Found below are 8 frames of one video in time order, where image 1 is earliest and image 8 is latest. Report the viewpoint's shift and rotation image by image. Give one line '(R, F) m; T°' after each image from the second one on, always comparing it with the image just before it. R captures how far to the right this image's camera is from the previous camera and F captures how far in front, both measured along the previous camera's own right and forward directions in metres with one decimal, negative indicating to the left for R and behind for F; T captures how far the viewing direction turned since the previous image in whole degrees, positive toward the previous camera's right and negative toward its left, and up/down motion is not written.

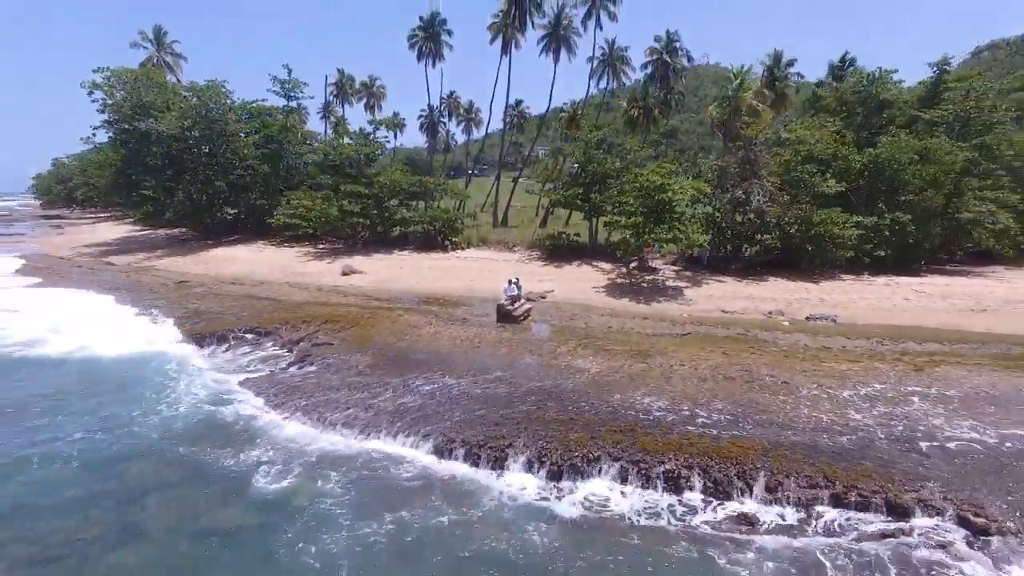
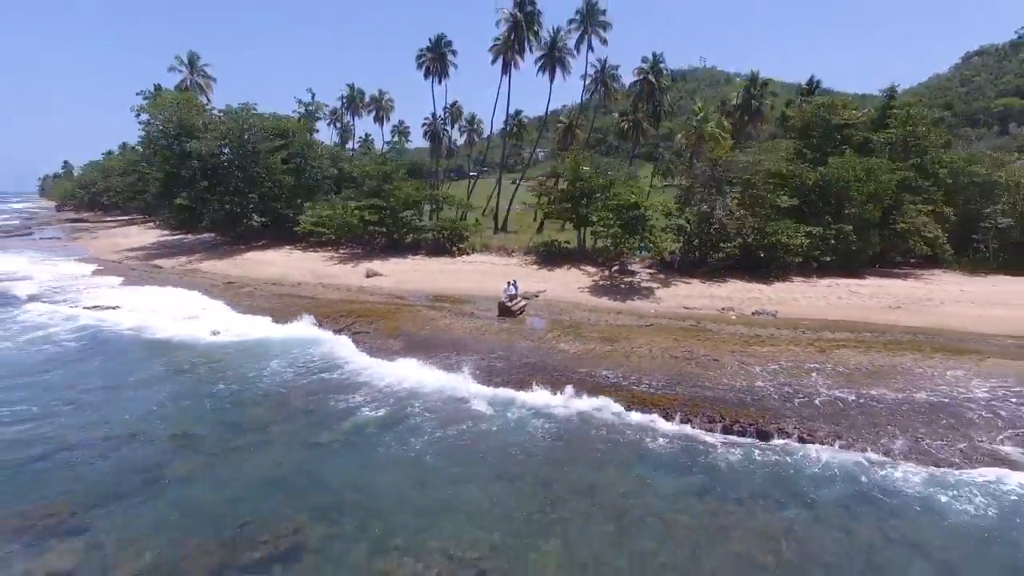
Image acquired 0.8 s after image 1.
(0.0, -3.7) m; 0°
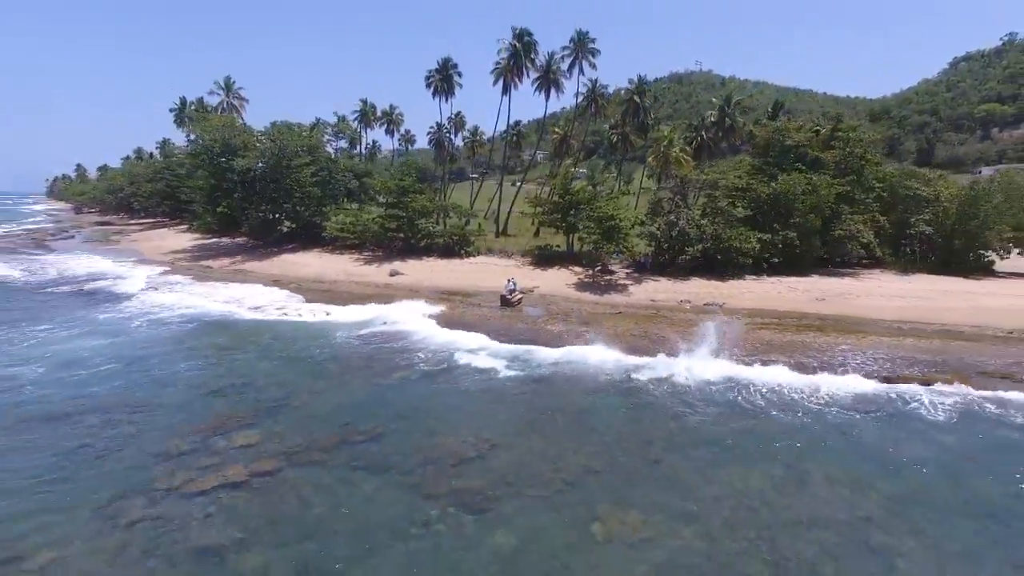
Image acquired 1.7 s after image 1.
(0.0, -5.1) m; 0°
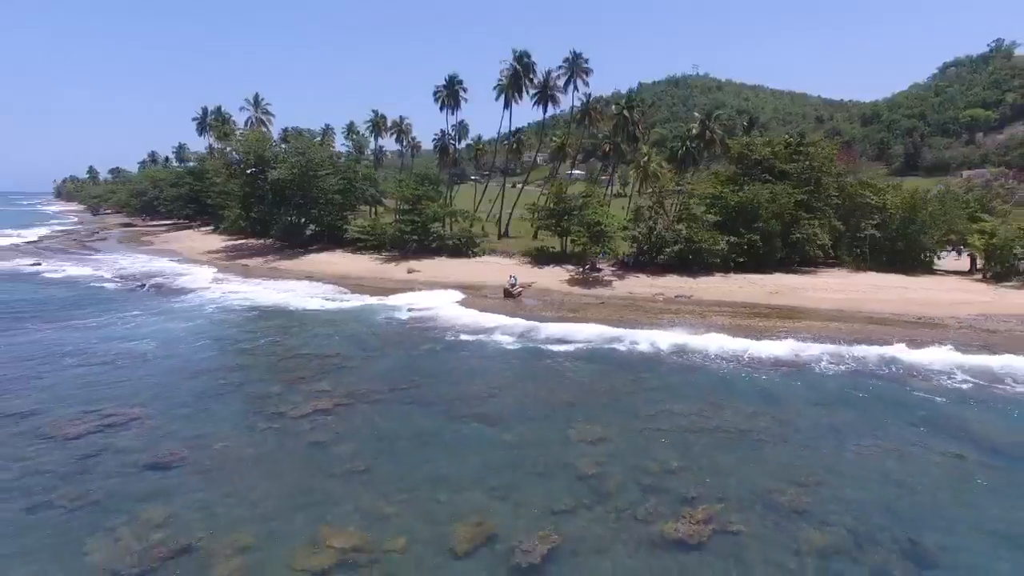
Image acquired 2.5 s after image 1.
(-0.1, -4.8) m; 0°
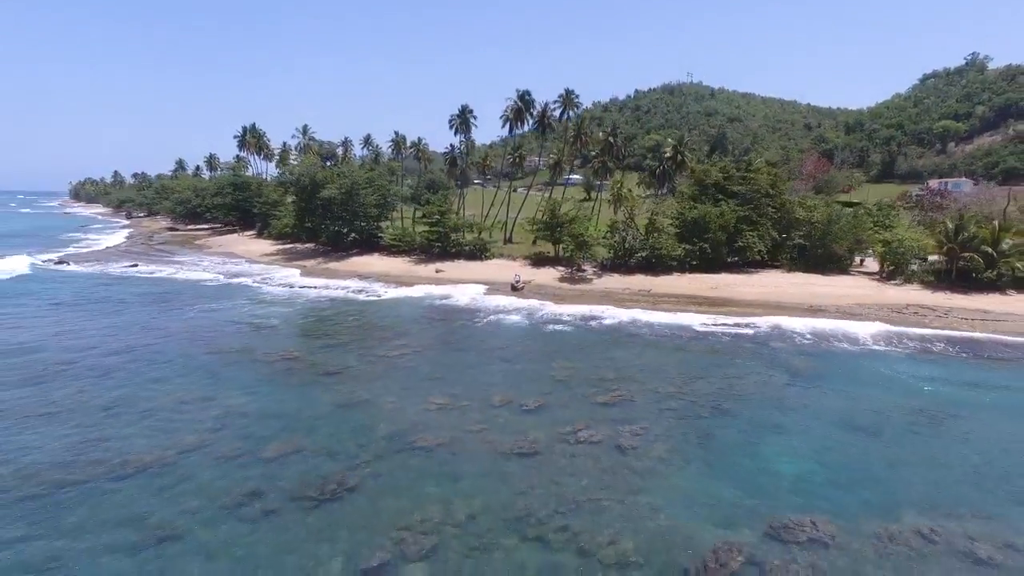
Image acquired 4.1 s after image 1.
(-0.3, -10.1) m; 0°
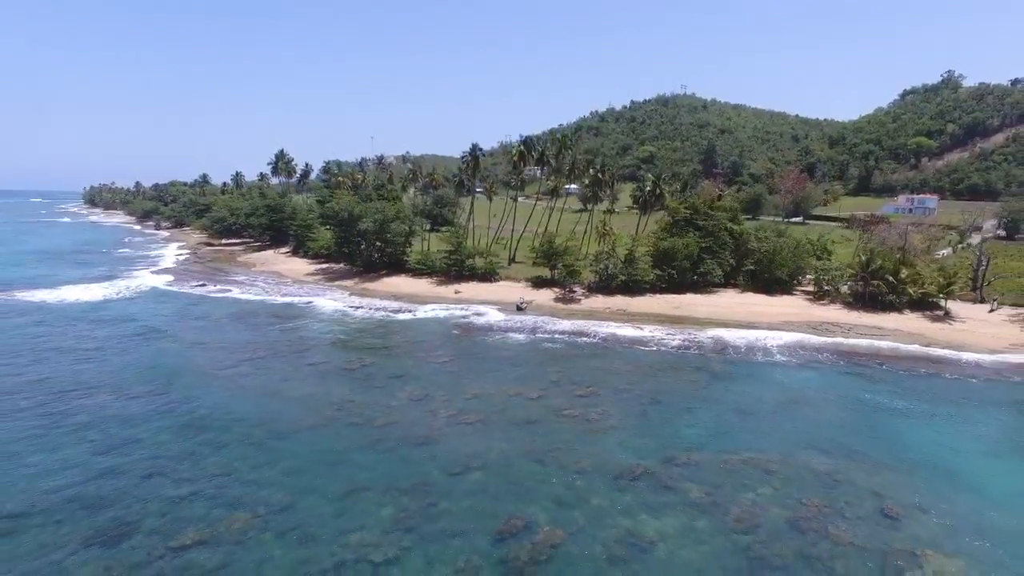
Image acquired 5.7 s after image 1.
(-0.4, -10.6) m; 0°
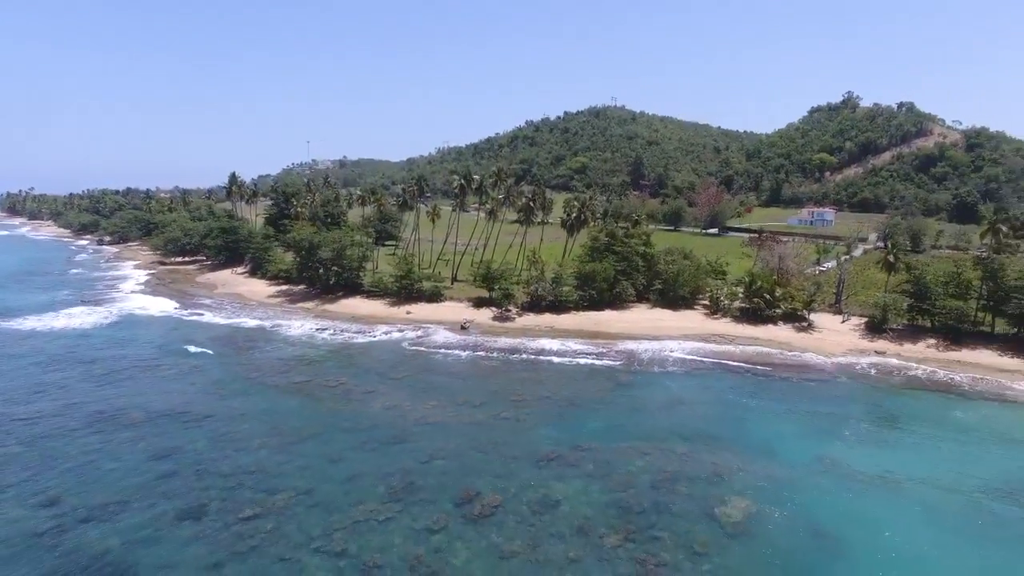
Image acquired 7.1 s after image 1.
(-0.5, -8.9) m; +5°
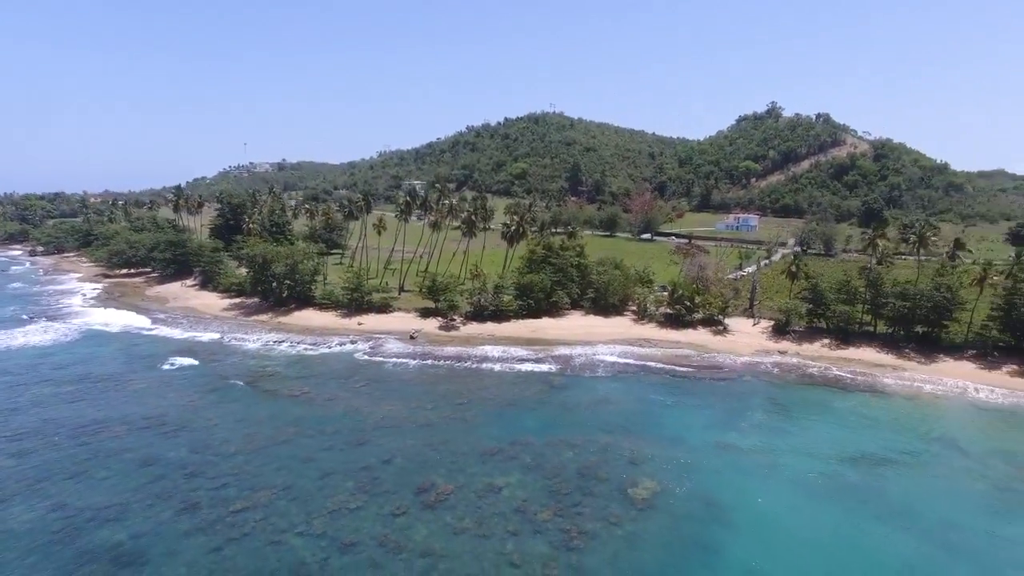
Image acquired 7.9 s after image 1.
(-0.1, -5.1) m; +5°
